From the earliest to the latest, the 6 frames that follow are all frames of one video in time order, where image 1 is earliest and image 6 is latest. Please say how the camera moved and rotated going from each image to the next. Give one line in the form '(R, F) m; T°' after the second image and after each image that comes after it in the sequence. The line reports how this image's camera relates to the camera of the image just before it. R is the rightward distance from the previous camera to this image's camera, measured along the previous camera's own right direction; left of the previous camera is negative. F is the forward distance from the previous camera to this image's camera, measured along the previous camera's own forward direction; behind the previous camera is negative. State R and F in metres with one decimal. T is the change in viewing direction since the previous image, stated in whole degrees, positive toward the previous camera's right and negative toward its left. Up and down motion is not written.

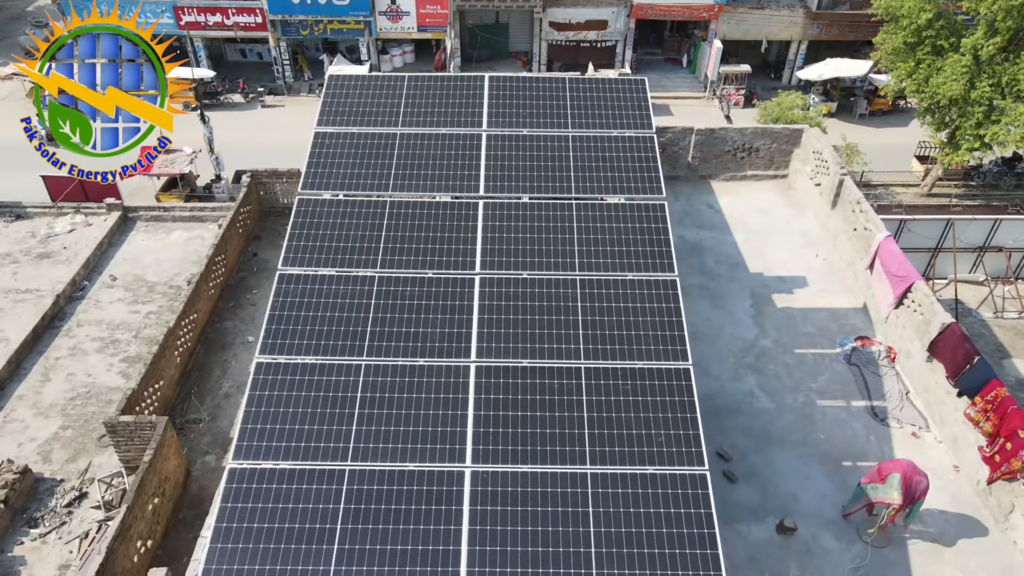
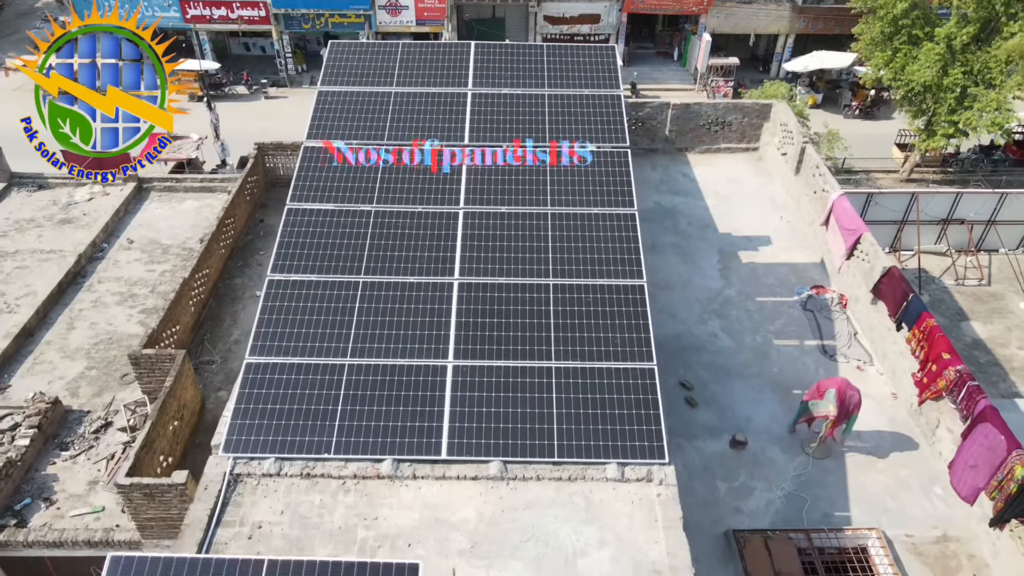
(+0.4, -2.5) m; 0°
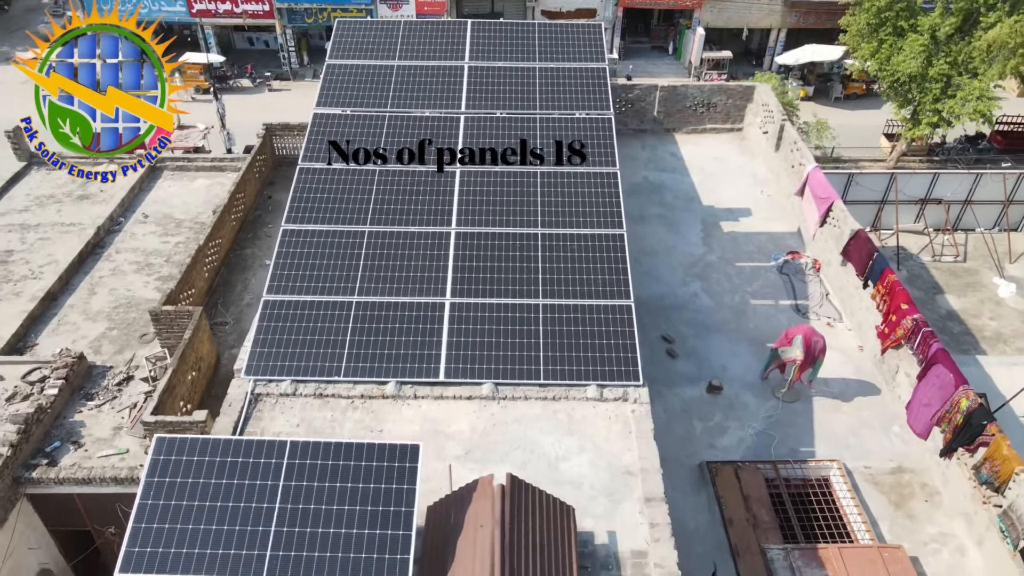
(+0.1, -1.9) m; 0°
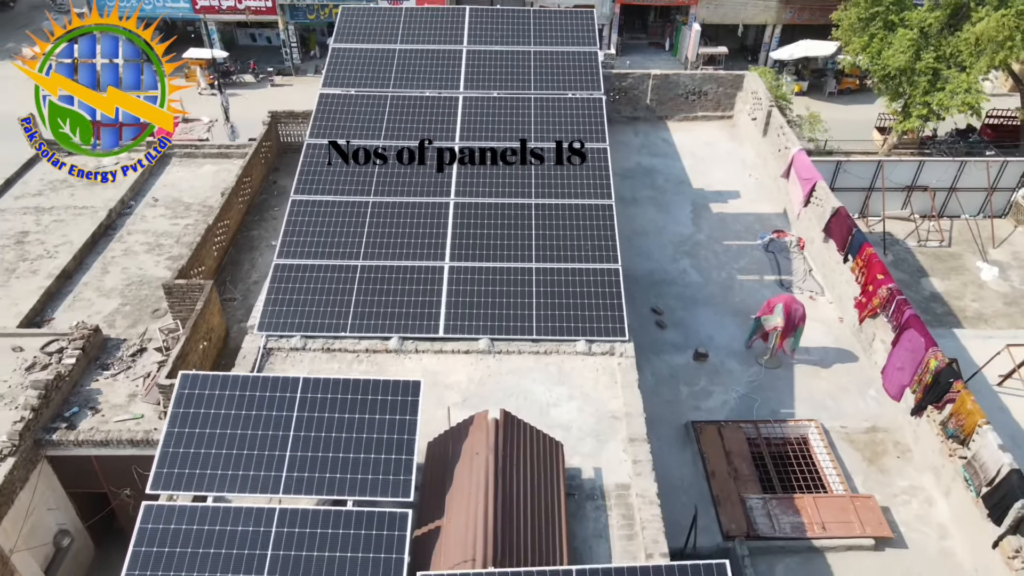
(+0.1, -1.3) m; 0°
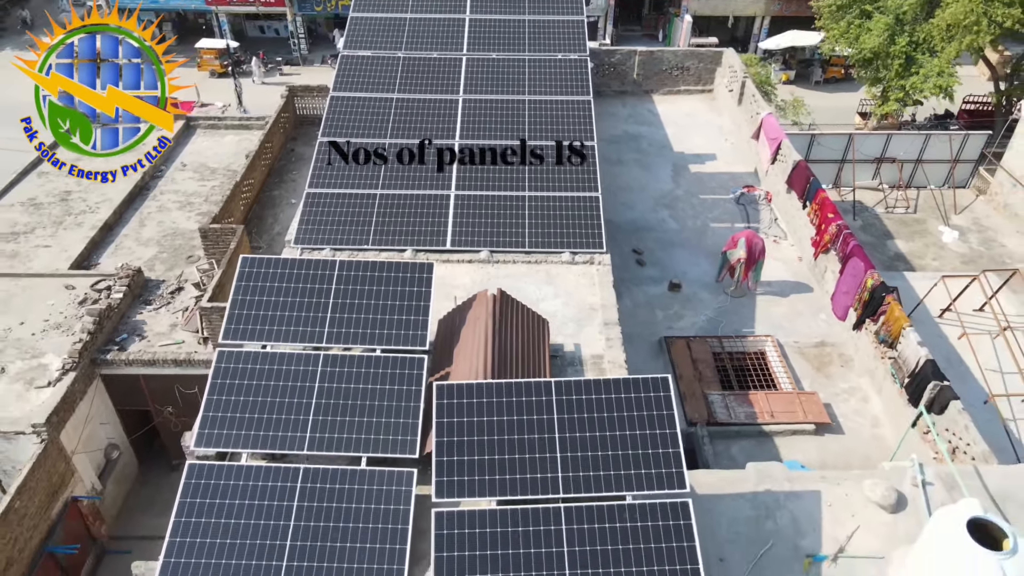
(+0.1, -3.6) m; 0°
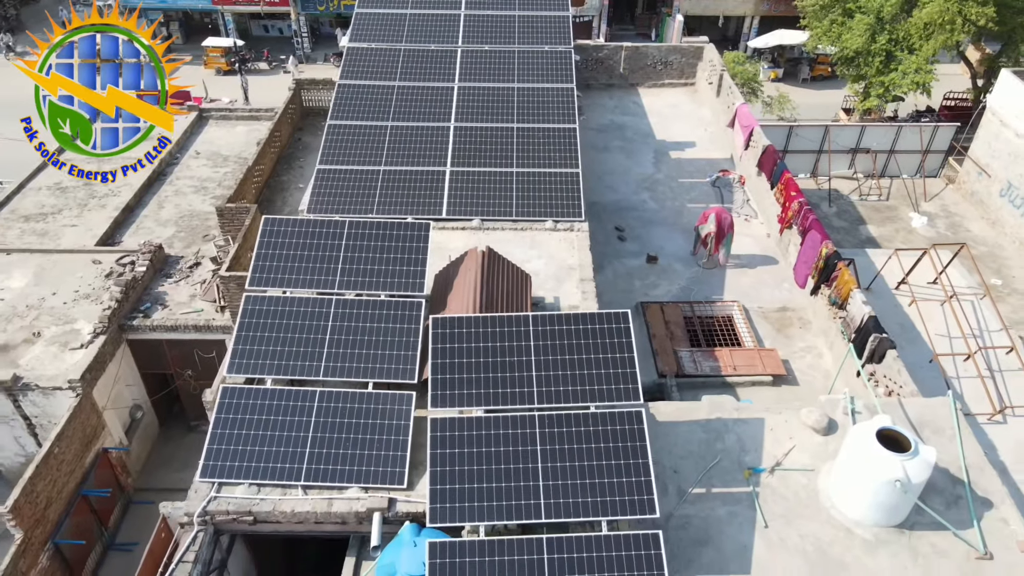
(+0.2, -2.7) m; 0°
